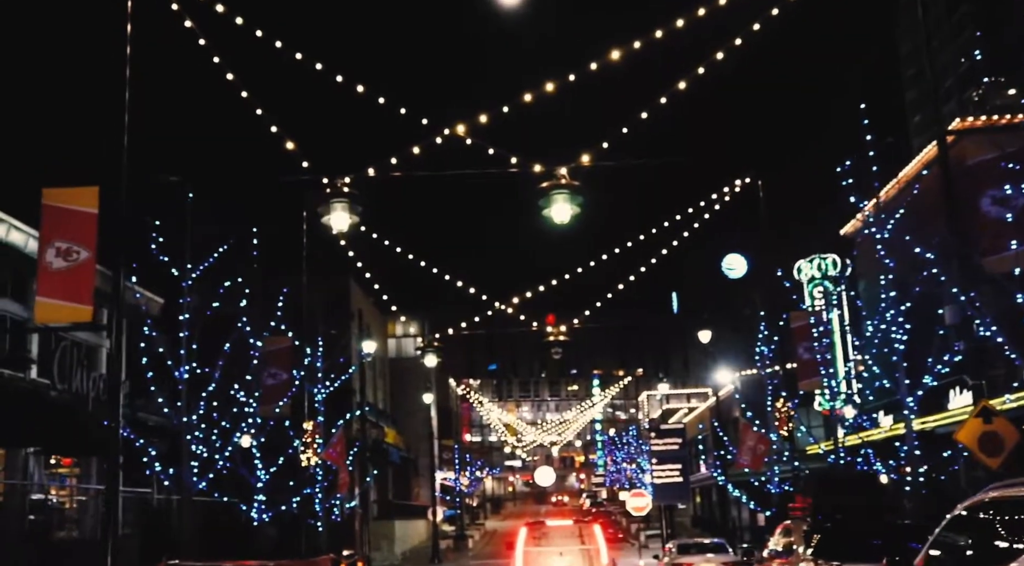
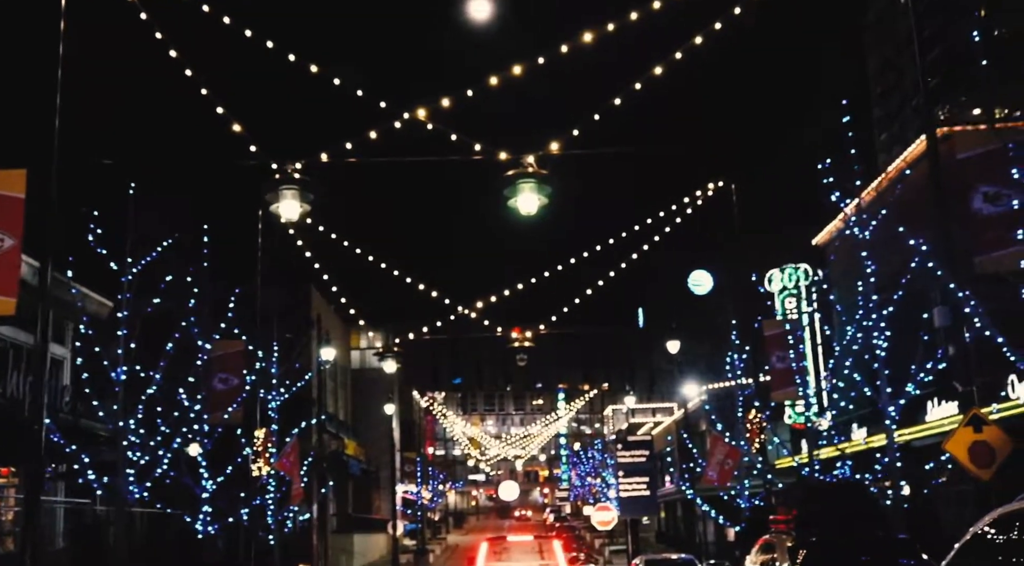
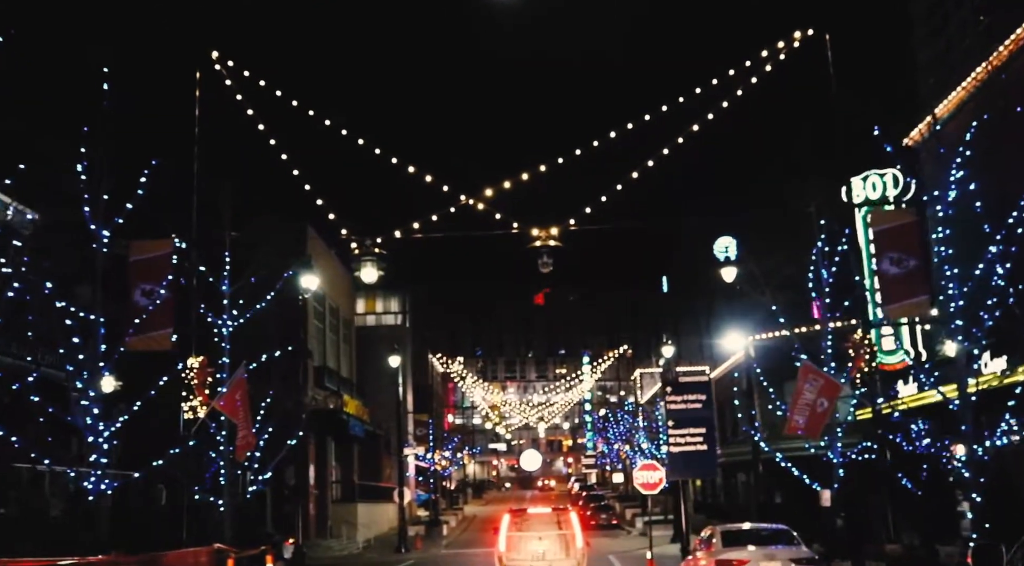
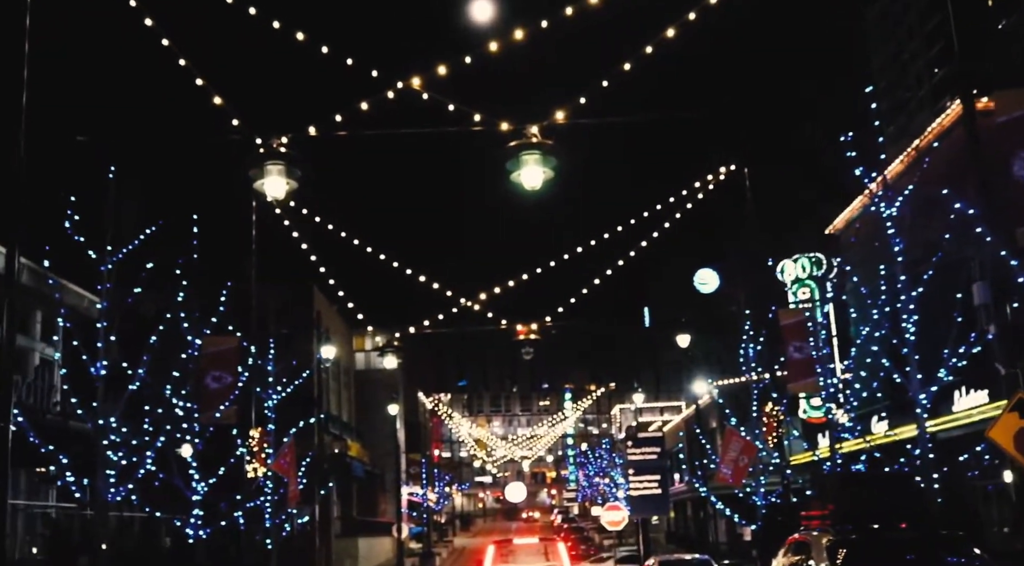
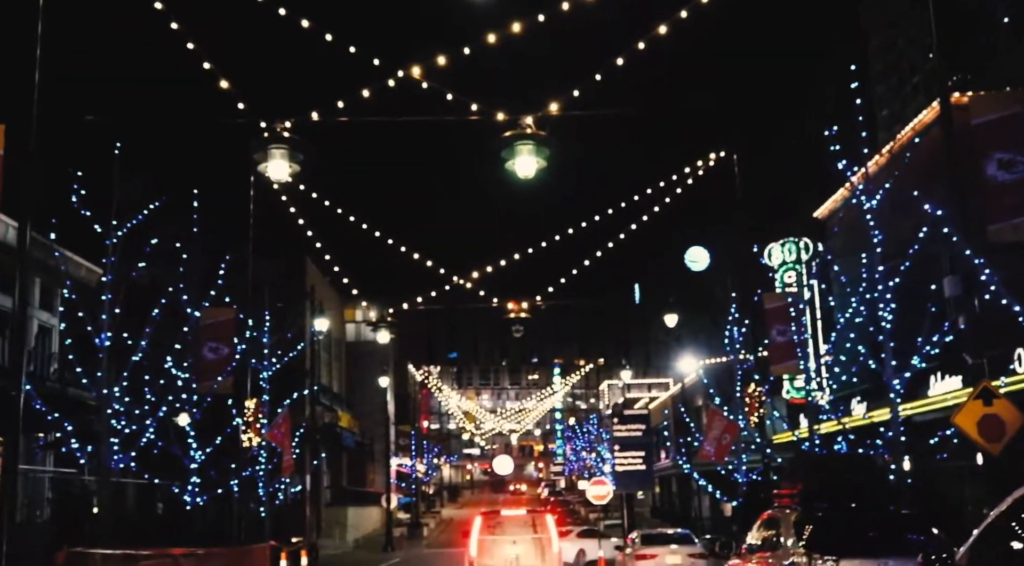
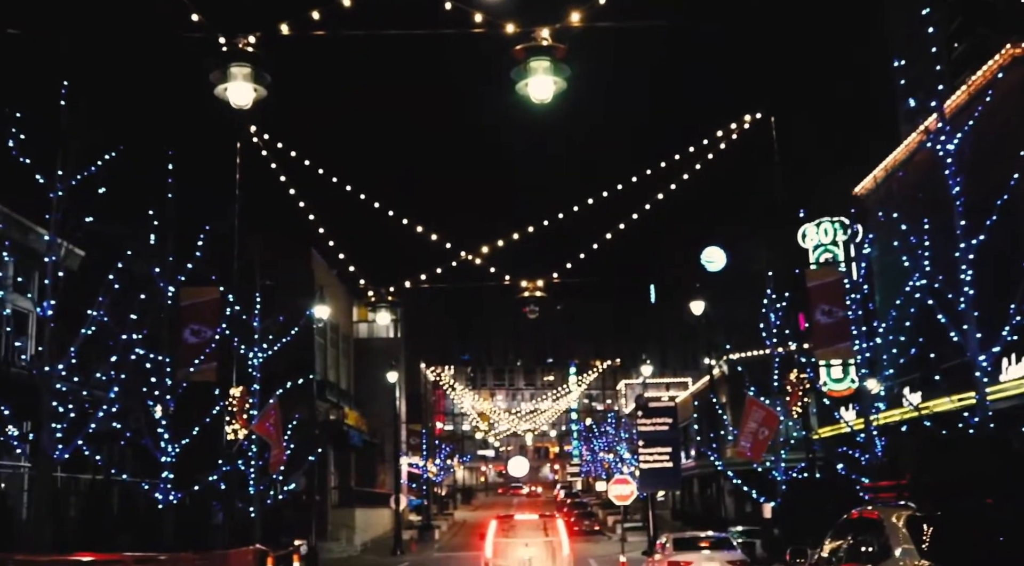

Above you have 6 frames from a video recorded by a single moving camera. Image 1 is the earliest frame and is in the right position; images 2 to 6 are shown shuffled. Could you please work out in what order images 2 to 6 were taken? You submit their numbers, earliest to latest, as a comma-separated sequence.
2, 5, 4, 6, 3
